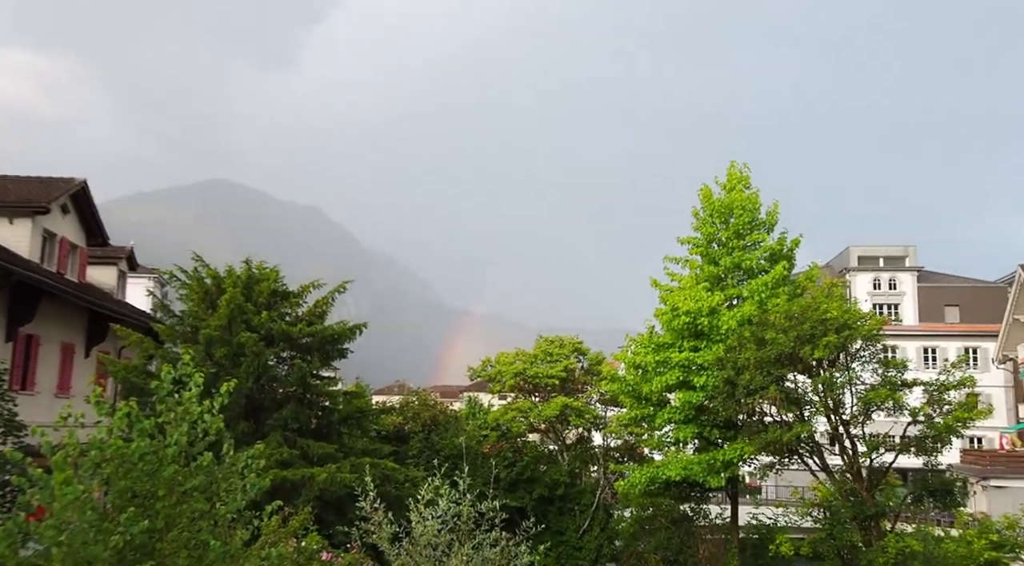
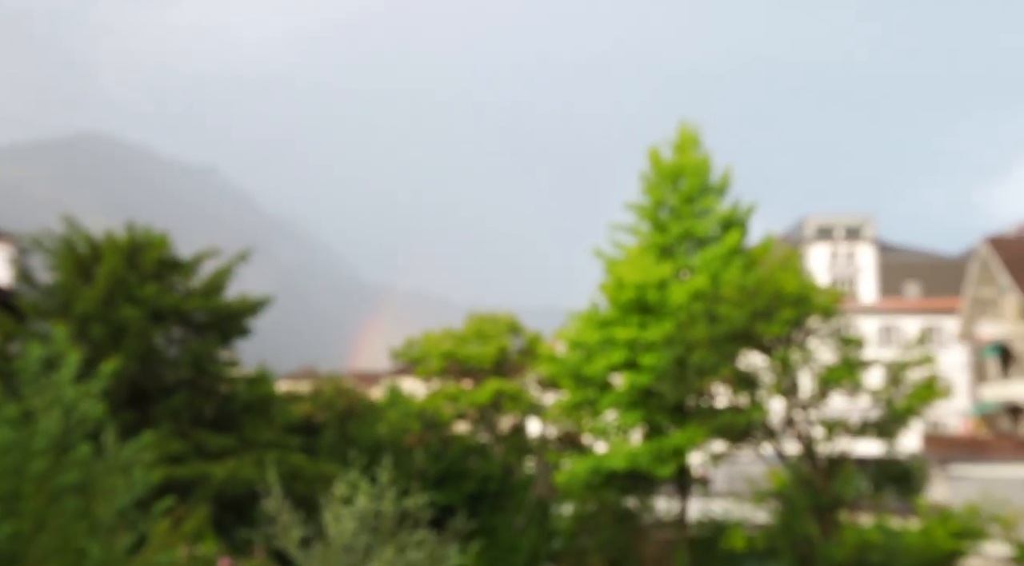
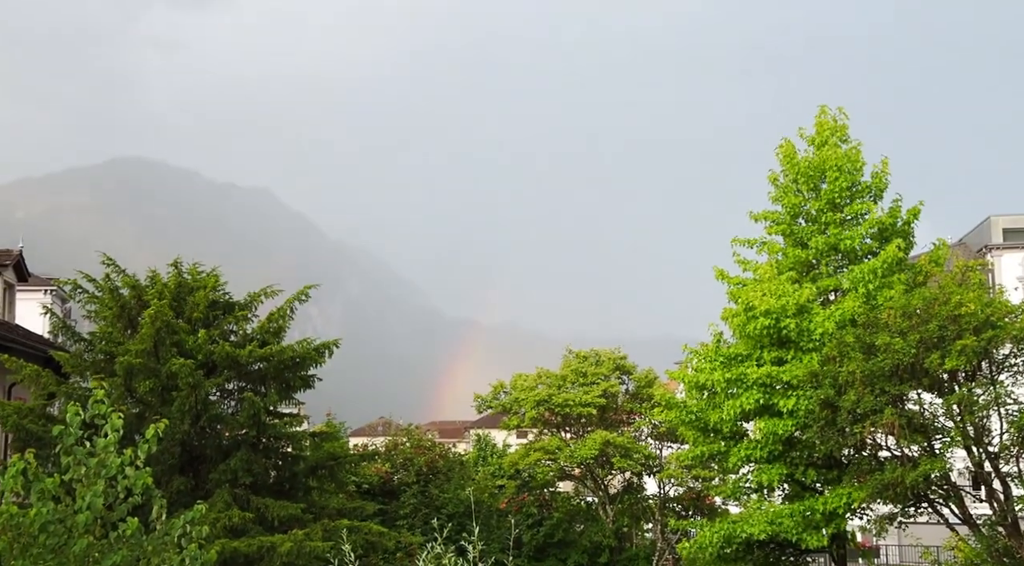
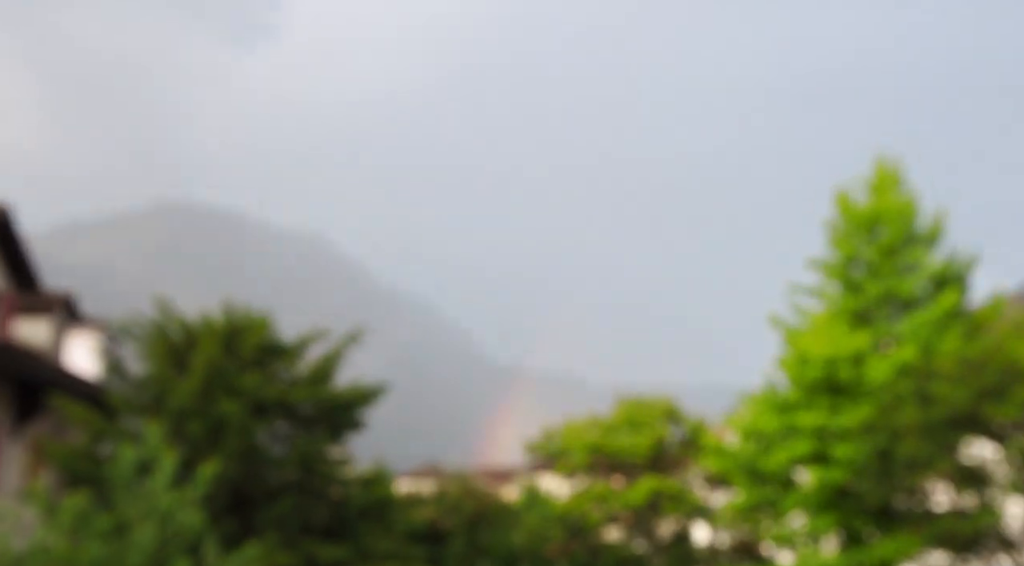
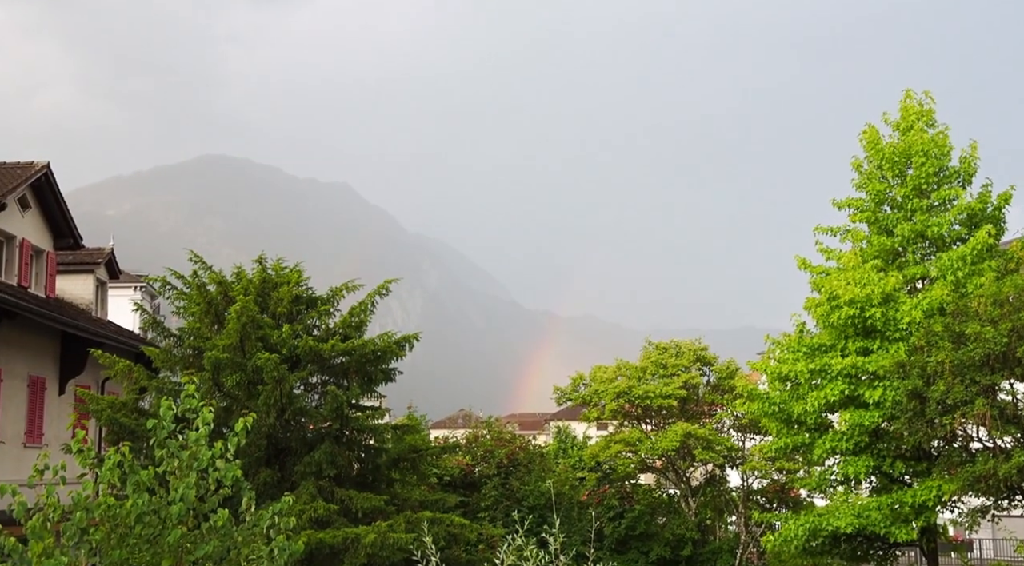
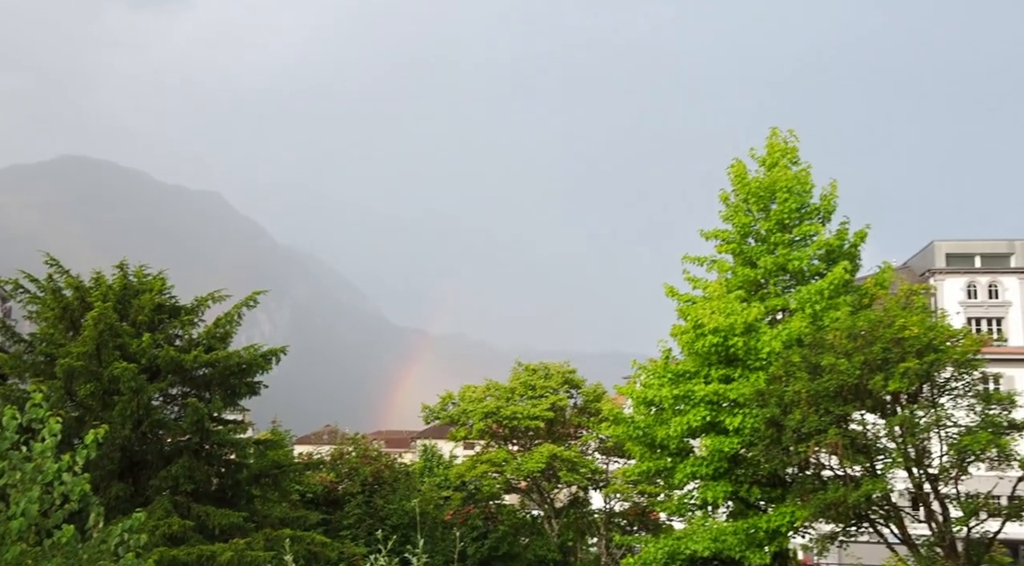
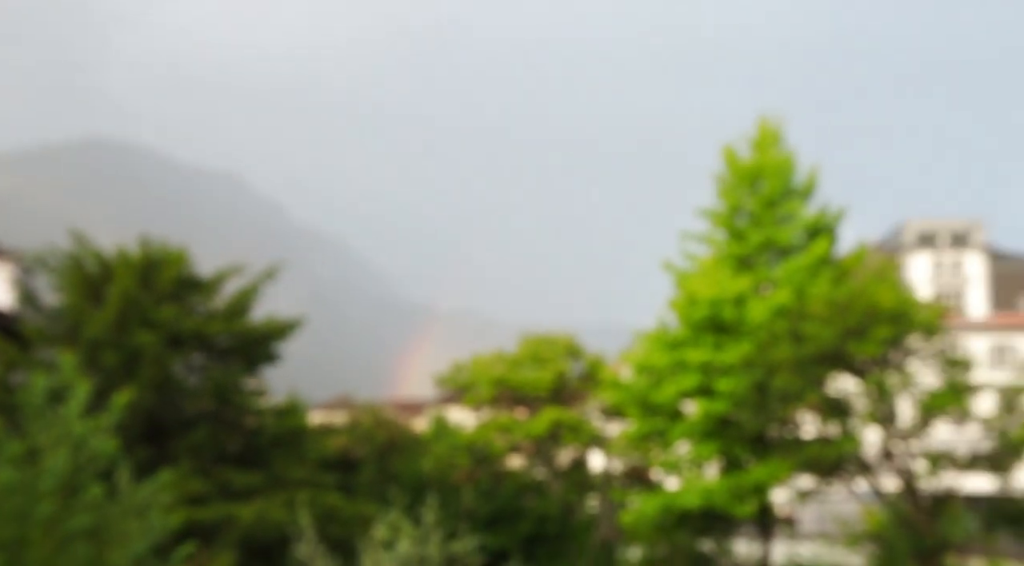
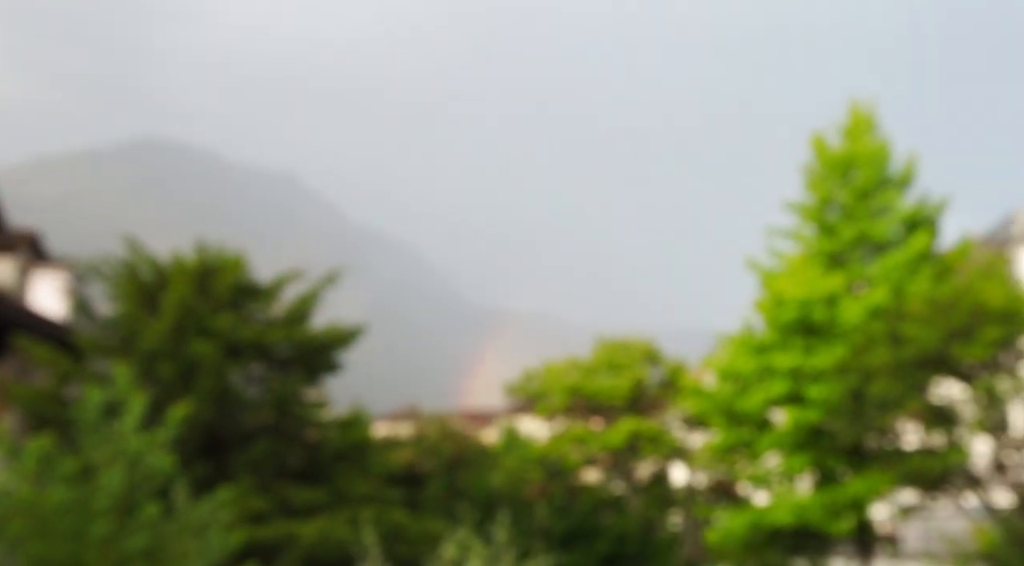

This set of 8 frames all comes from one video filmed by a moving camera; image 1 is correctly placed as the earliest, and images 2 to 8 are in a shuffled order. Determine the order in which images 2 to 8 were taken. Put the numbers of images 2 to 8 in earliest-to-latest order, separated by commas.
6, 3, 5, 4, 8, 7, 2
